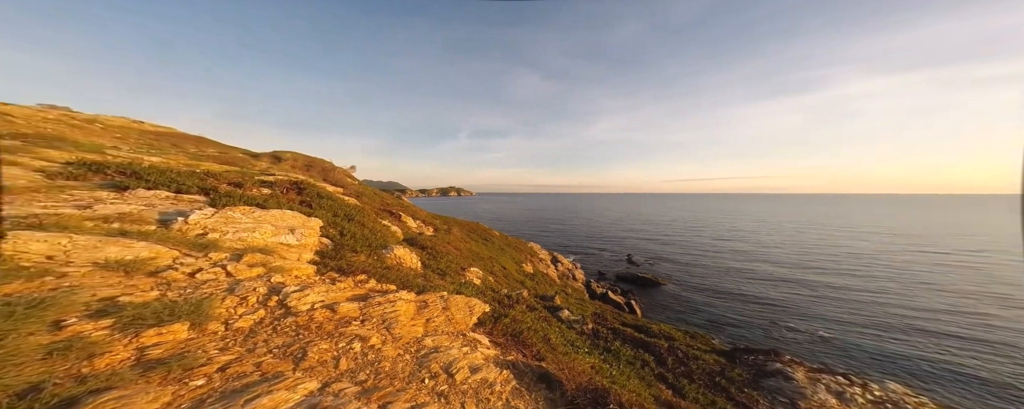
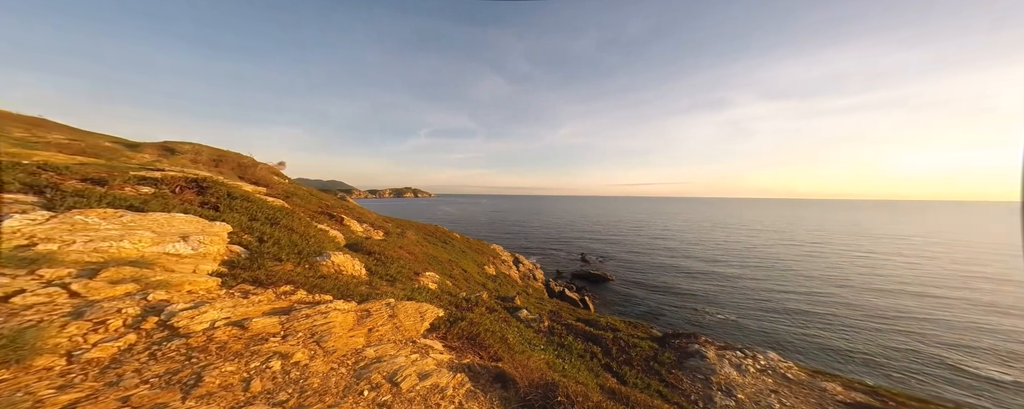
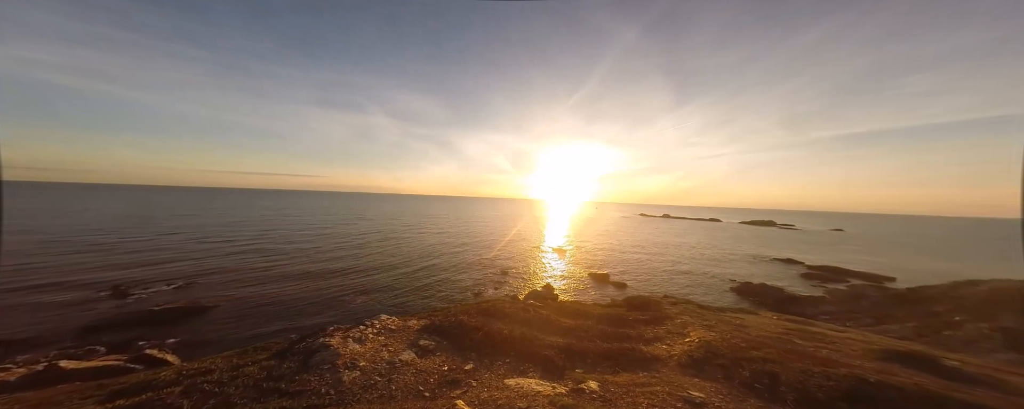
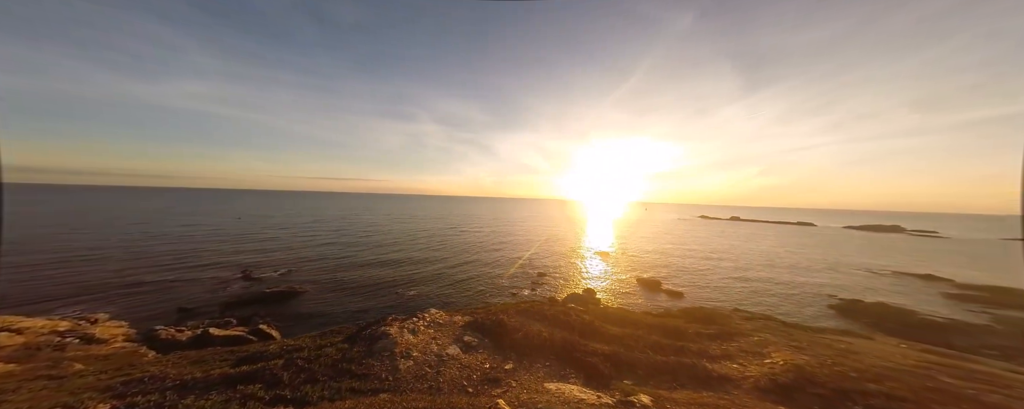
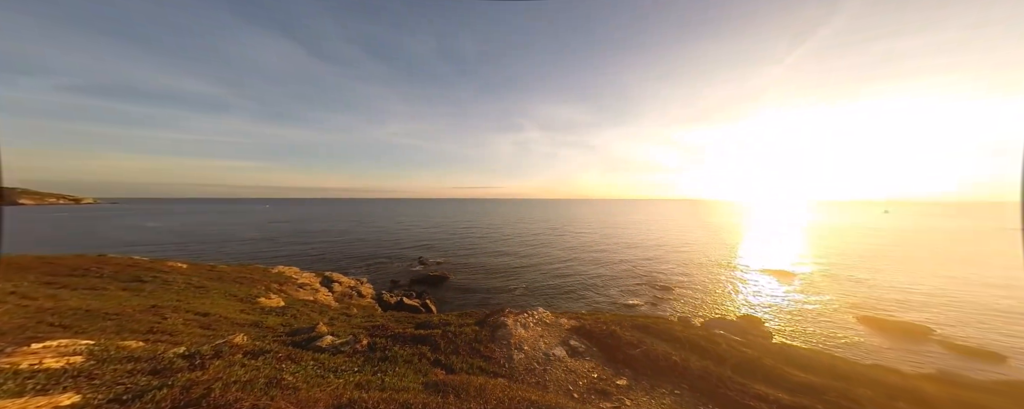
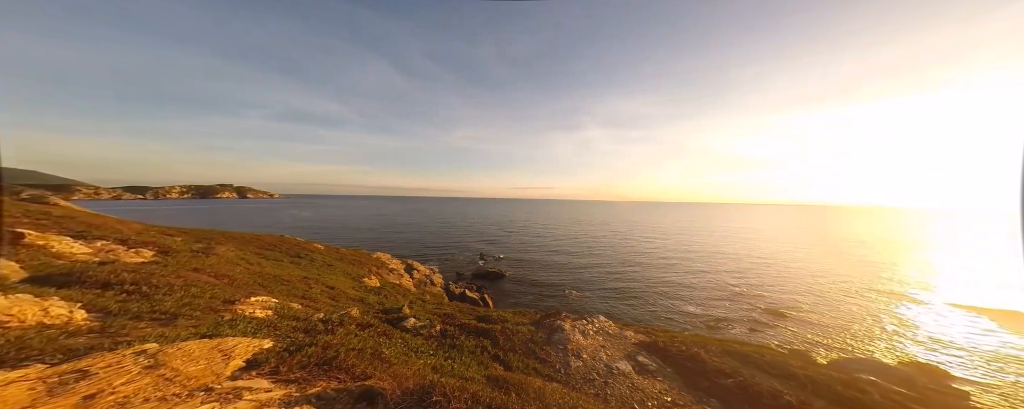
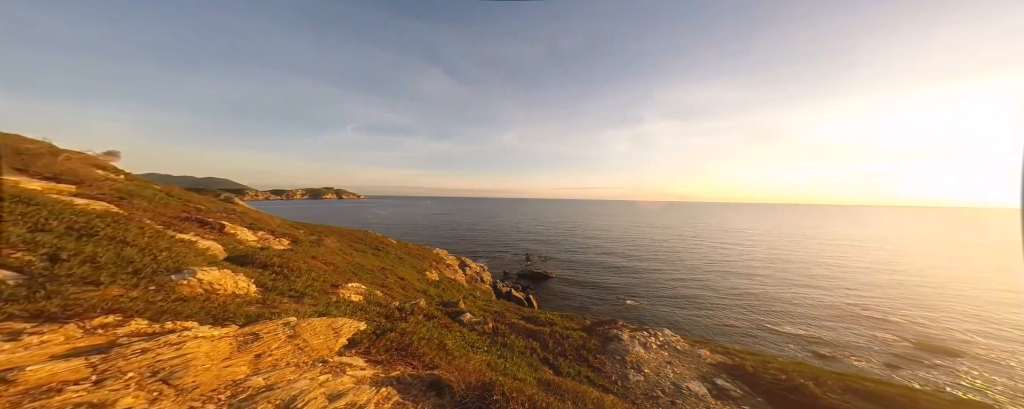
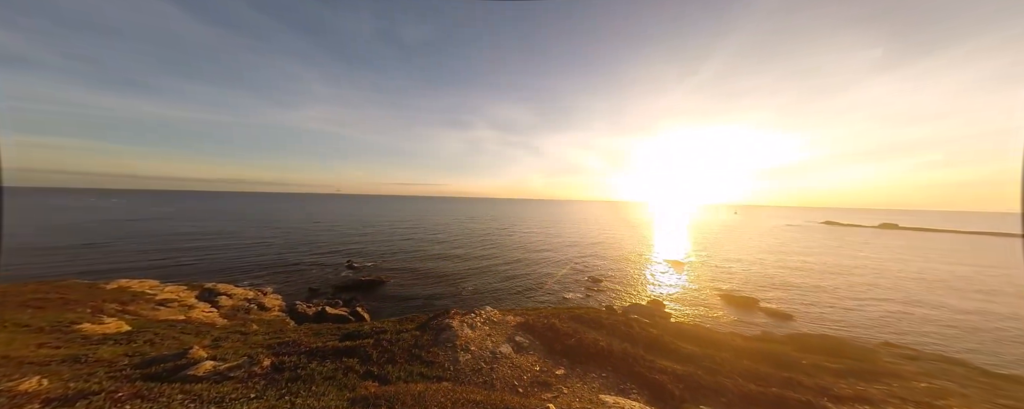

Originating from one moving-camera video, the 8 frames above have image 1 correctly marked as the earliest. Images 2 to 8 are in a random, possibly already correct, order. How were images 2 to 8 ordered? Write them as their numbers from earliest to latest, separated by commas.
2, 7, 6, 5, 8, 4, 3
